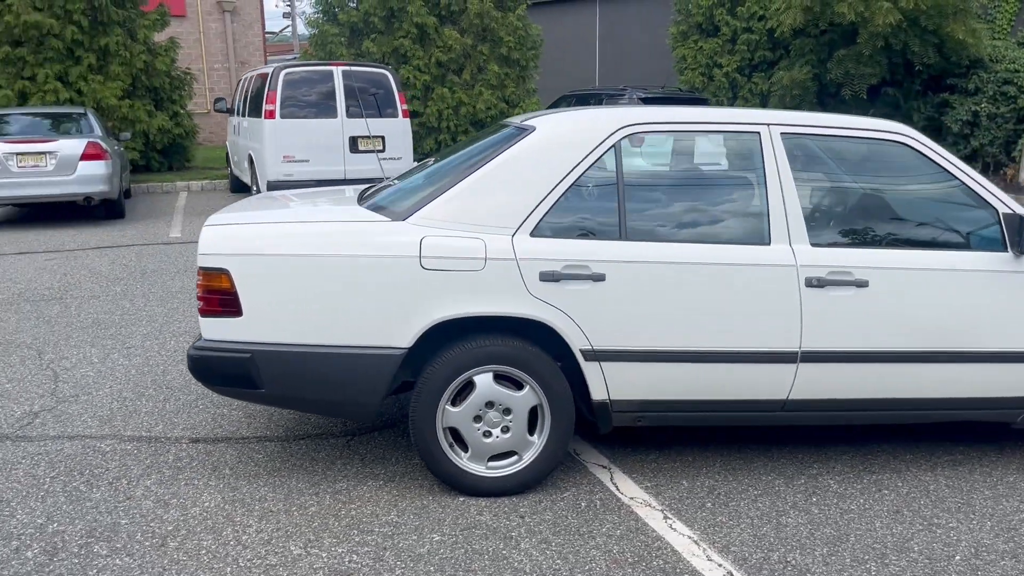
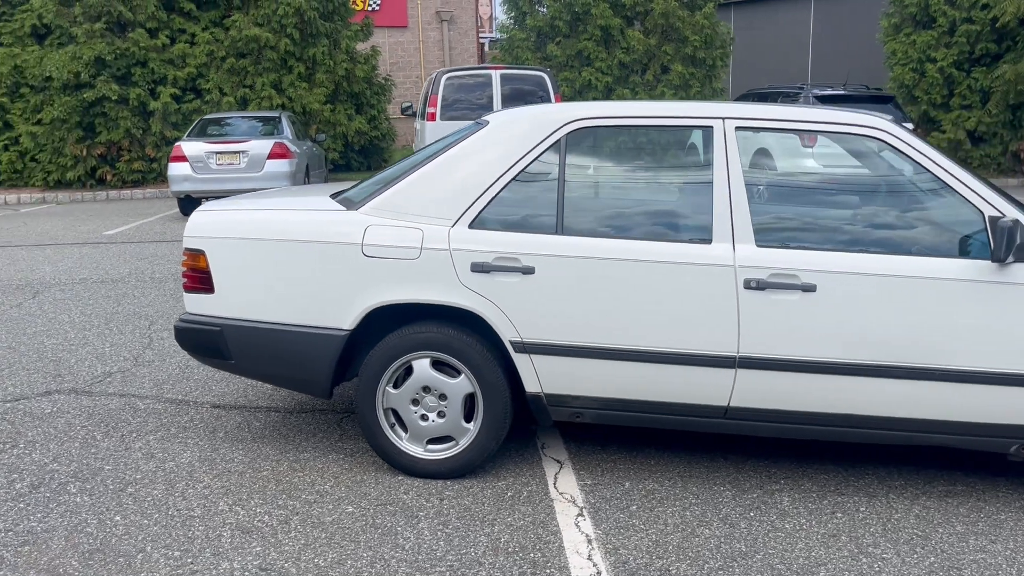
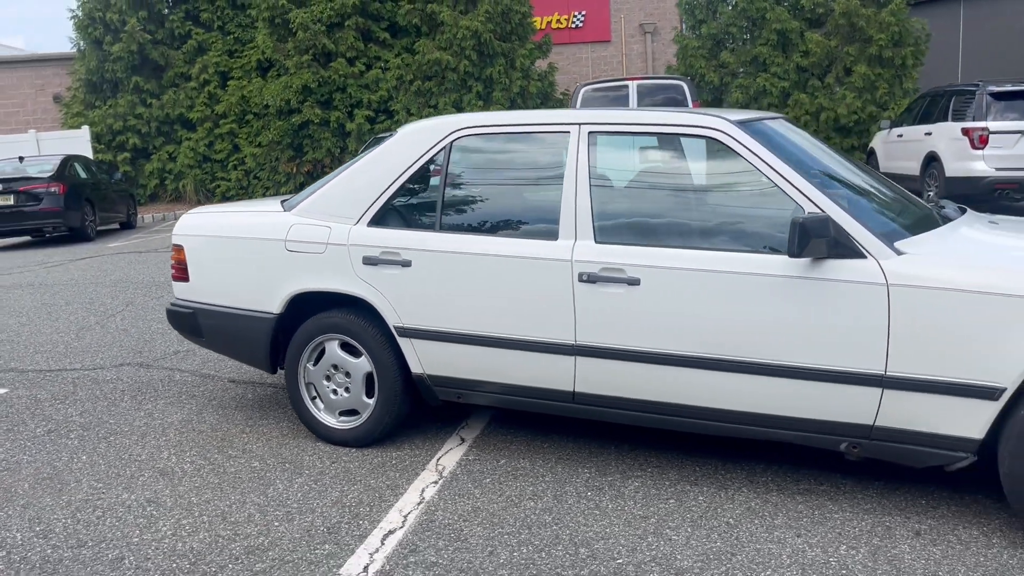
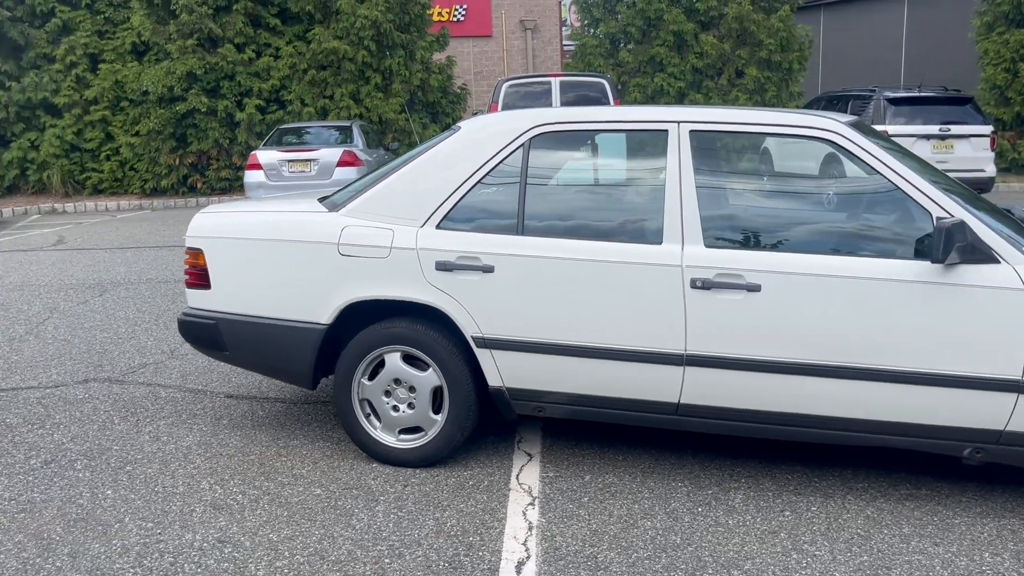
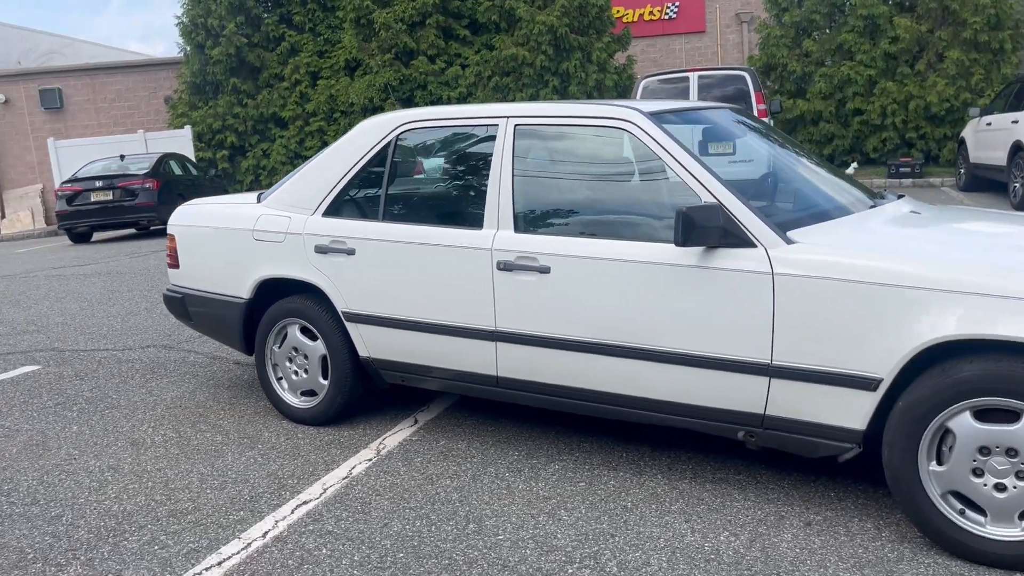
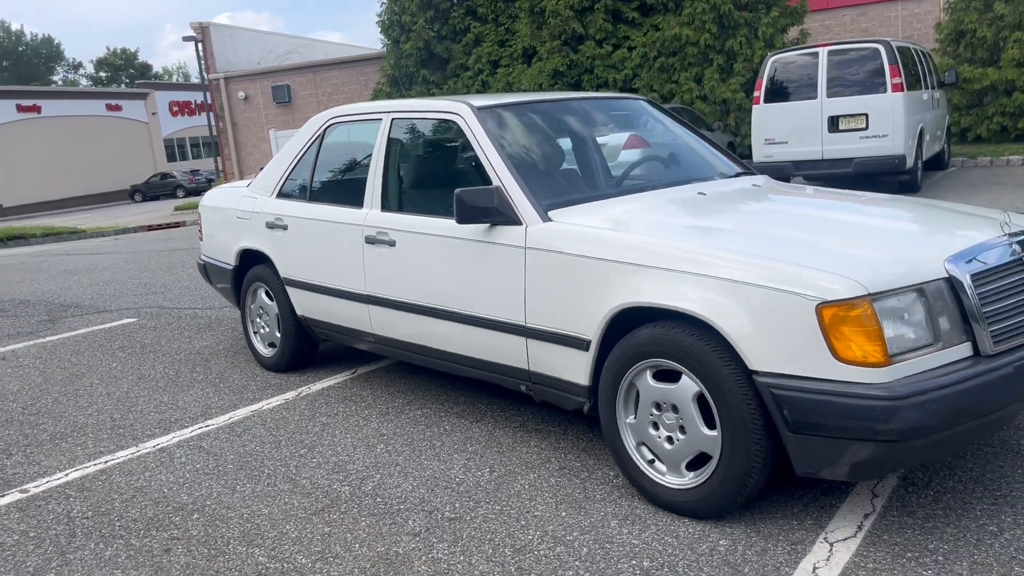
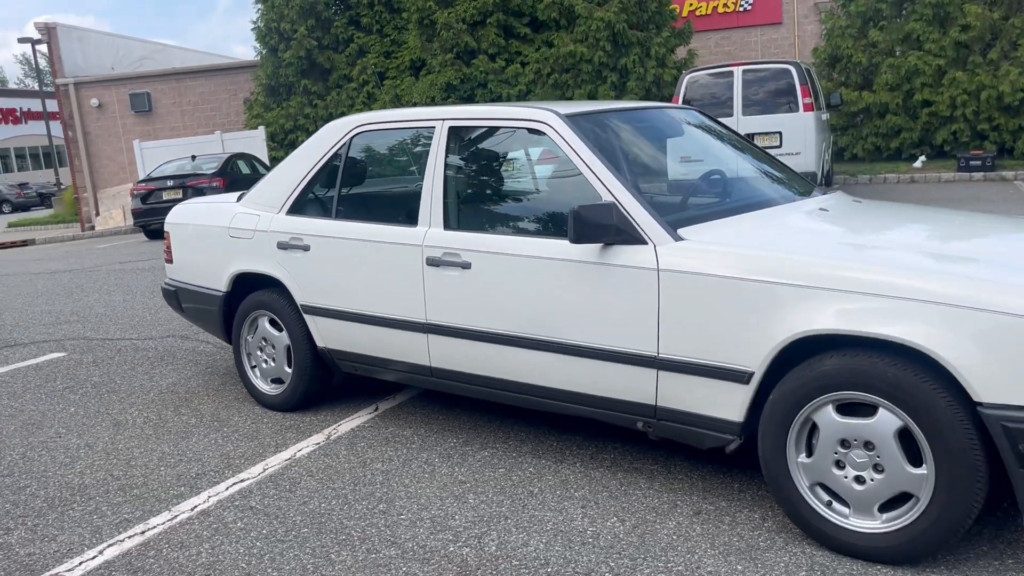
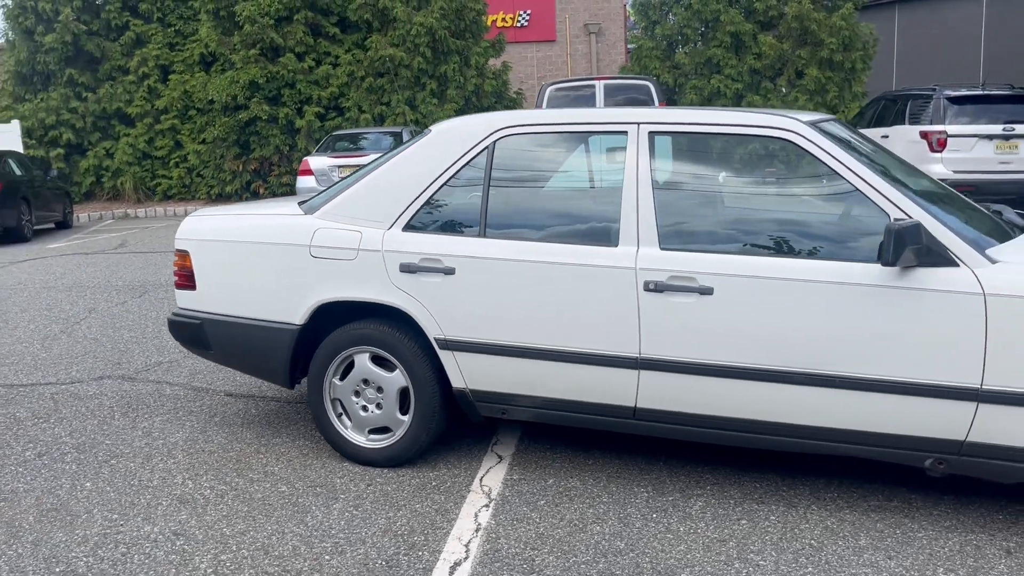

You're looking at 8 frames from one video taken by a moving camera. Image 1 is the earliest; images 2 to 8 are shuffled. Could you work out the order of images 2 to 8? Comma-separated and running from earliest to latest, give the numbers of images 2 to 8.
2, 4, 8, 3, 5, 7, 6
